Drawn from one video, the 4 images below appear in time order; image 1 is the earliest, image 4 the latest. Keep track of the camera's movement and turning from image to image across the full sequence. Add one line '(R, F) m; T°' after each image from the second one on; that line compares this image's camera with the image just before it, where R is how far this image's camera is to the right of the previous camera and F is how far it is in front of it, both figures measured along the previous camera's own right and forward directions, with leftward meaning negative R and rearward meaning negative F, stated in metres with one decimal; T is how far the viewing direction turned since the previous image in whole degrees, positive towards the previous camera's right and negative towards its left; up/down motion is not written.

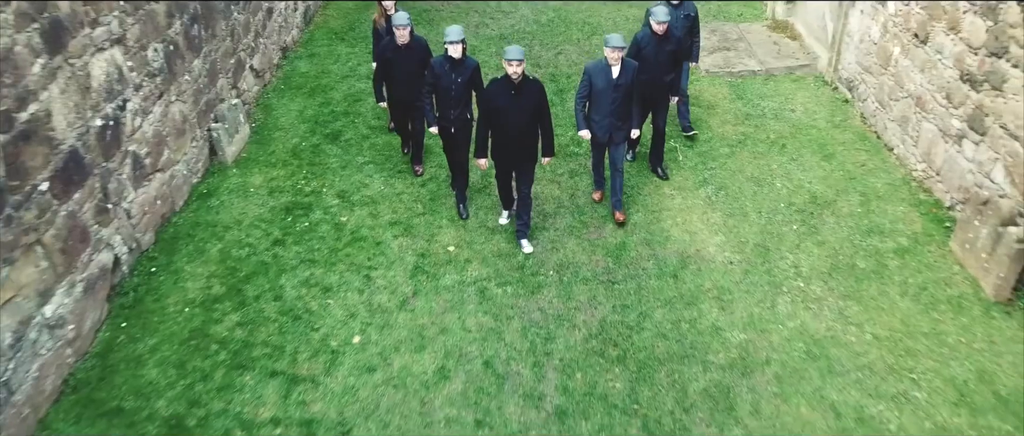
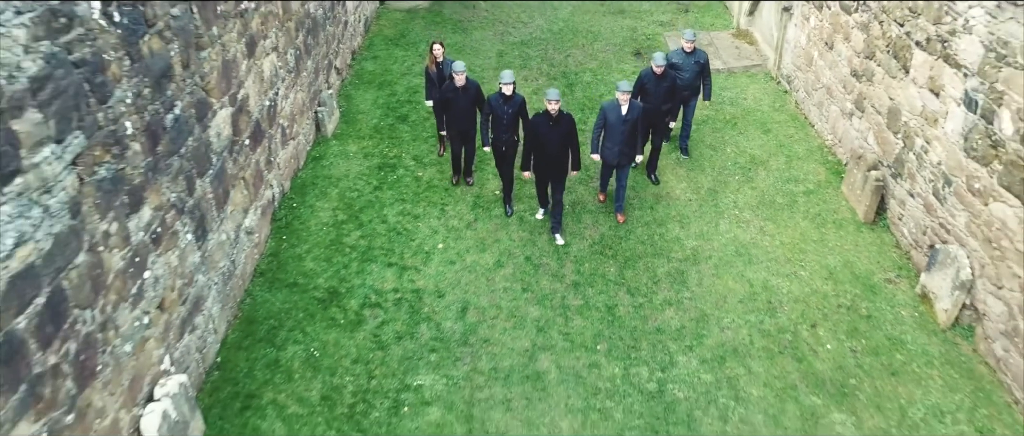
(-0.2, -1.8) m; 0°
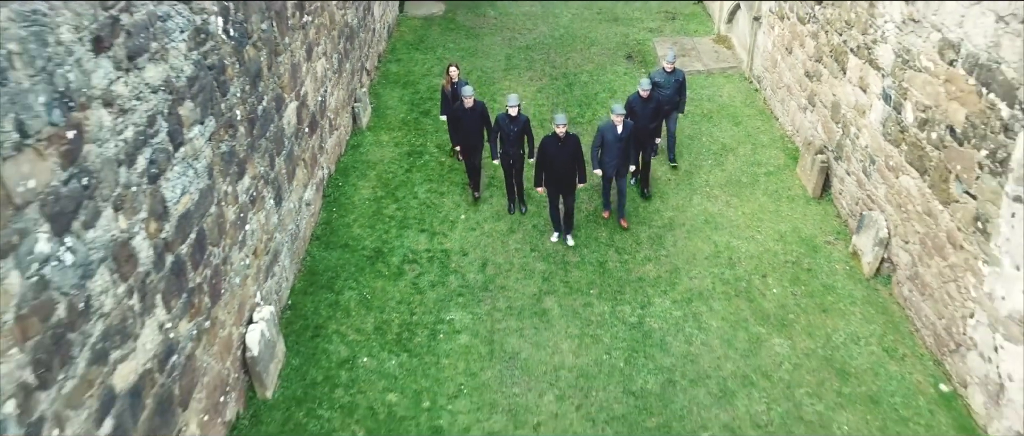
(-0.1, -1.1) m; 0°
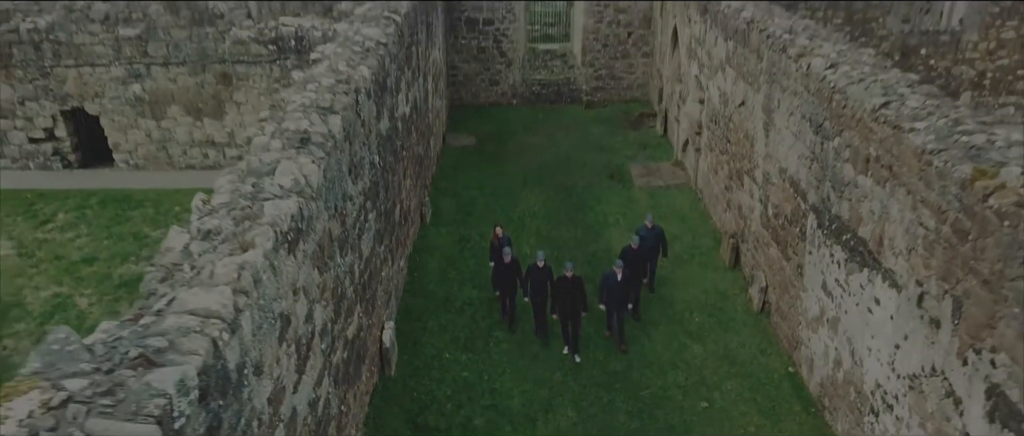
(-0.2, -3.3) m; 0°
